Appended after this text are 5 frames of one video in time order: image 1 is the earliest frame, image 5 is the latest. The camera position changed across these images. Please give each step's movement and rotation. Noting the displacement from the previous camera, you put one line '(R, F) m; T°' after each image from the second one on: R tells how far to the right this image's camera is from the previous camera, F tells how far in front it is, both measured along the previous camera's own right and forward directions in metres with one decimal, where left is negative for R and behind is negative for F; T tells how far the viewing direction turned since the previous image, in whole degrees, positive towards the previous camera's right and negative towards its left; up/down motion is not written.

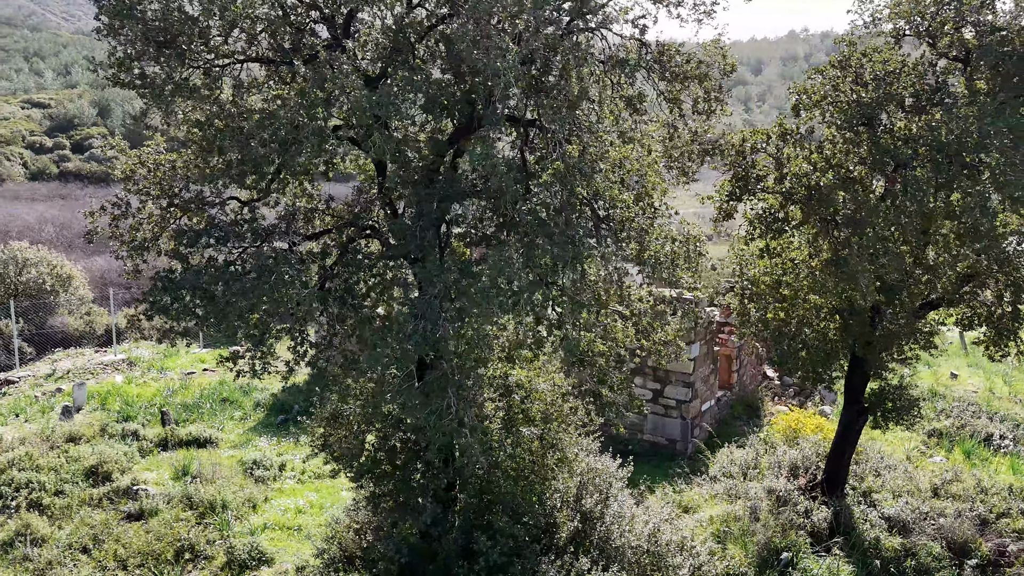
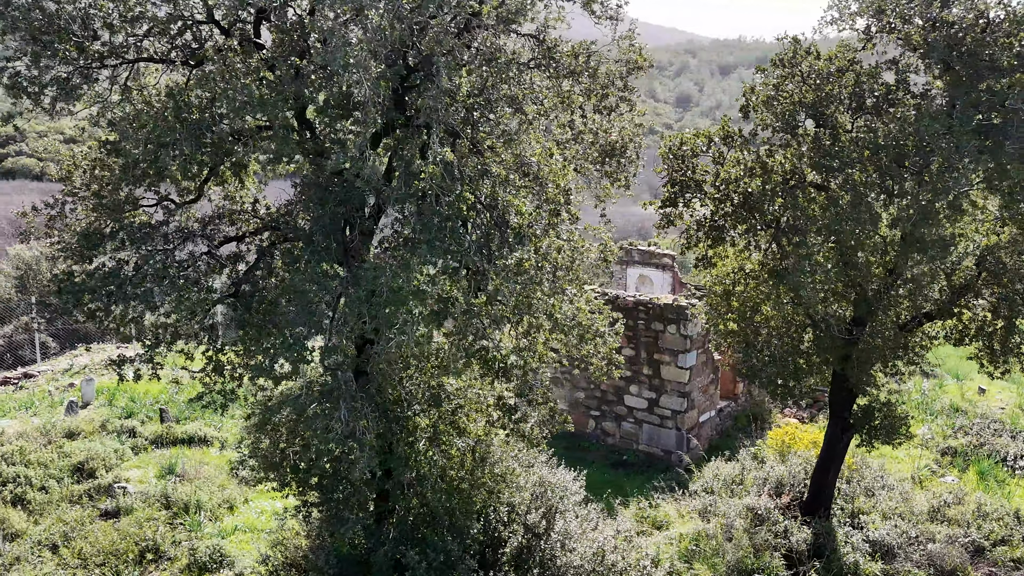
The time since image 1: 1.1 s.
(+0.8, +0.2) m; -4°
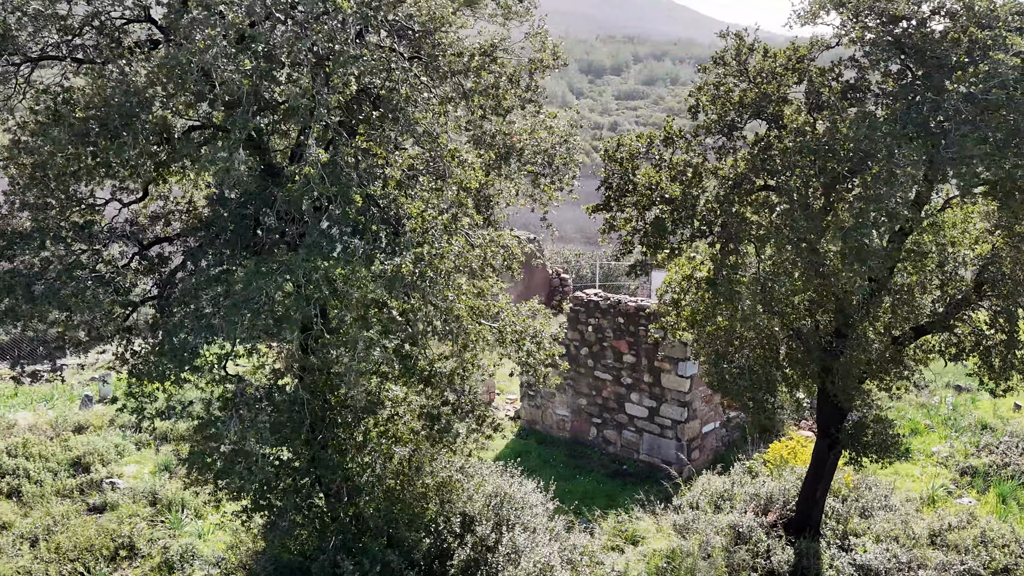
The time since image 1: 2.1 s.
(+0.7, +0.2) m; -4°
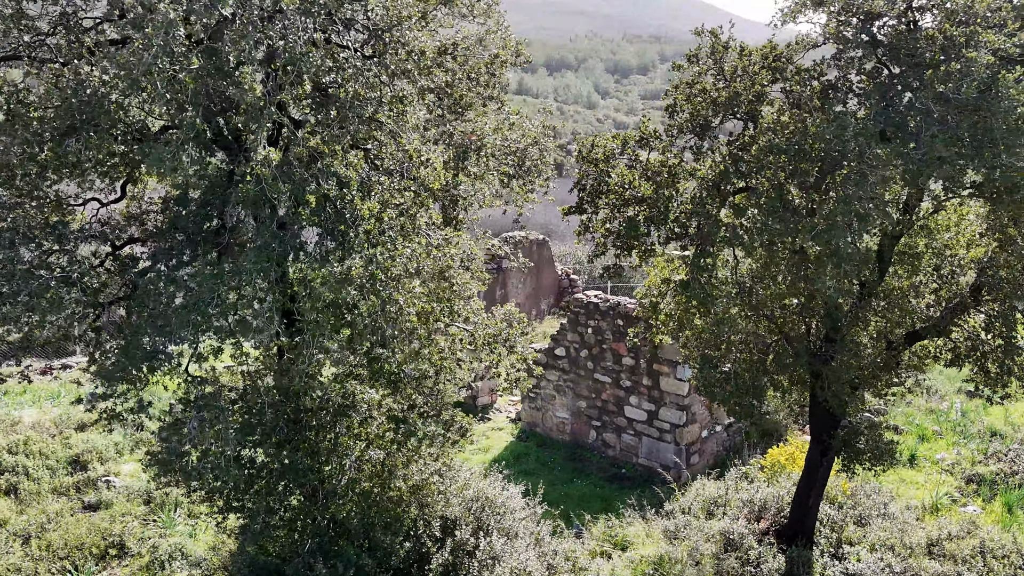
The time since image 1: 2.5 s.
(+0.3, +0.1) m; -2°
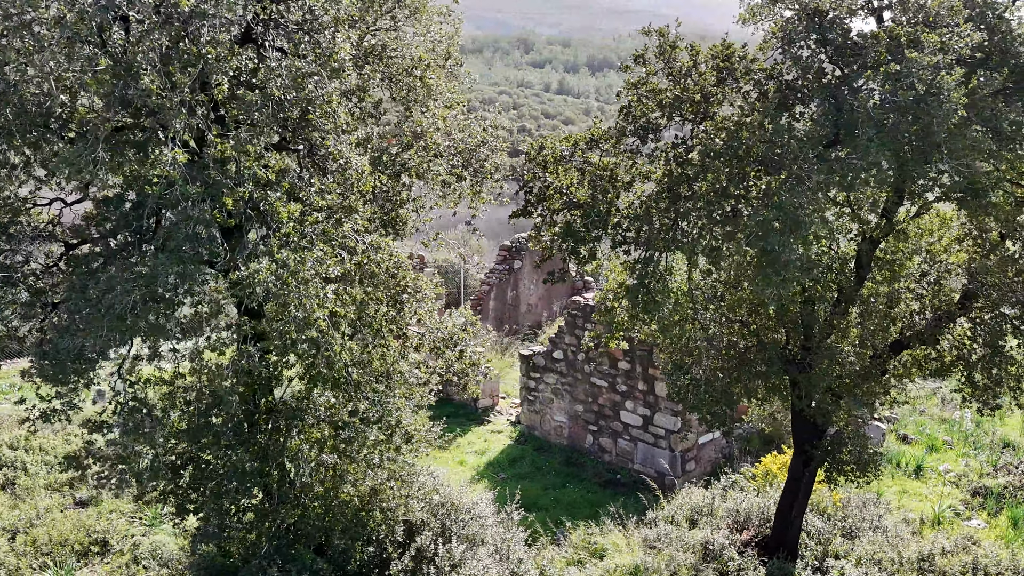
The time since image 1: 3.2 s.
(+0.5, +0.1) m; -3°
